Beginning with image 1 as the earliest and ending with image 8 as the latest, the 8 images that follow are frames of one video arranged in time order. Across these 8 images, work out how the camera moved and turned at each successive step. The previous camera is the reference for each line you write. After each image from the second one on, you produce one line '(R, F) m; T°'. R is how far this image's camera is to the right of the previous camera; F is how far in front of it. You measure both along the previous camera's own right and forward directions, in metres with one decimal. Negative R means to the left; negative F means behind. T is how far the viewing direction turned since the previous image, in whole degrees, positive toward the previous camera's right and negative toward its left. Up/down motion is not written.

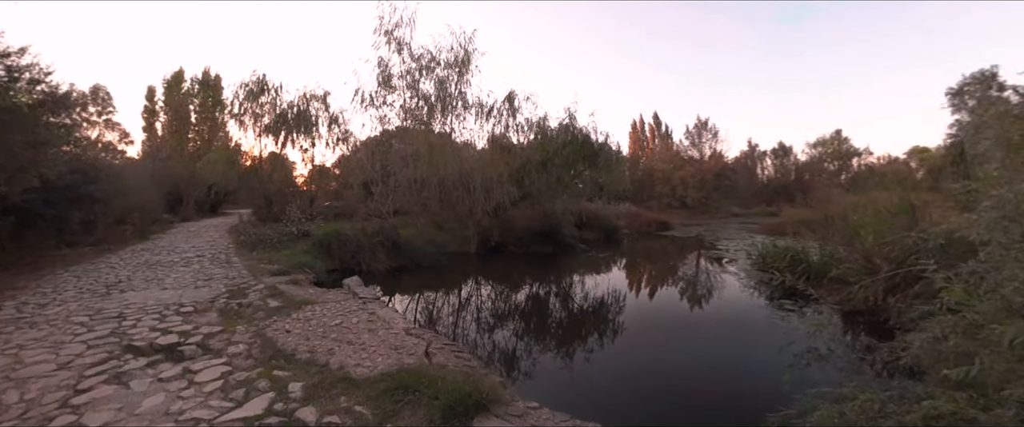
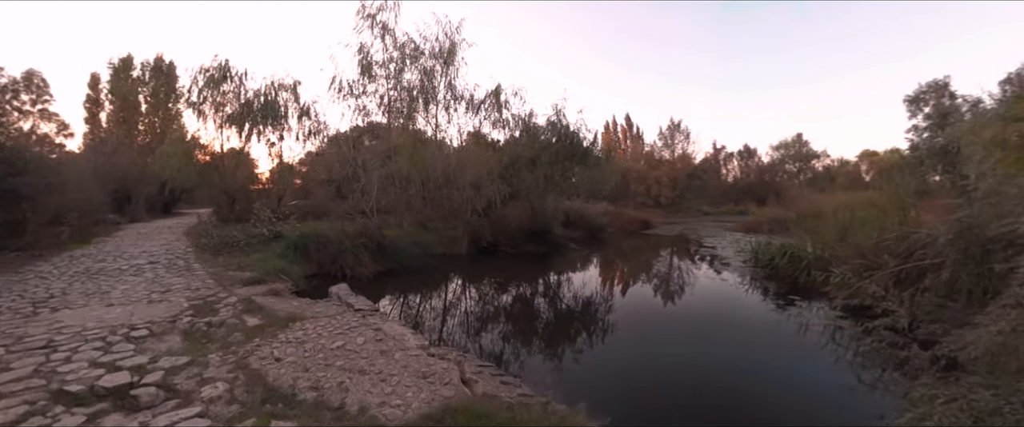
(-0.9, +1.3) m; +4°
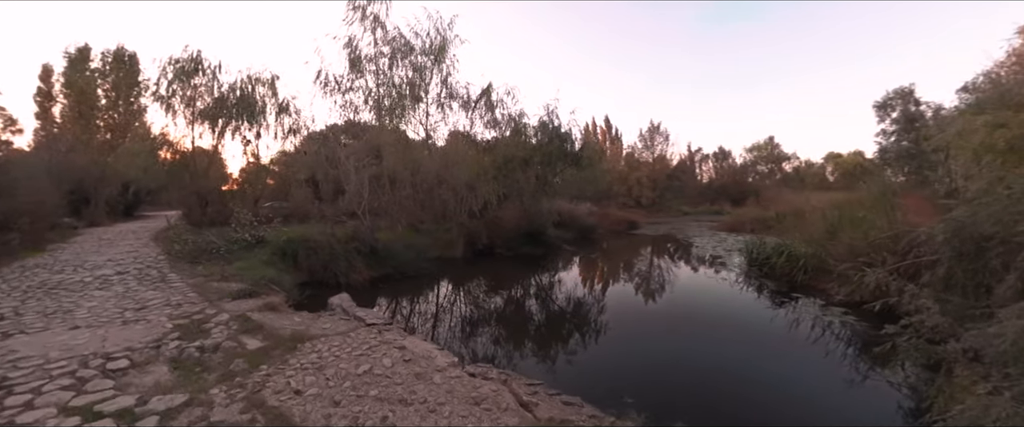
(-0.8, +0.8) m; +3°
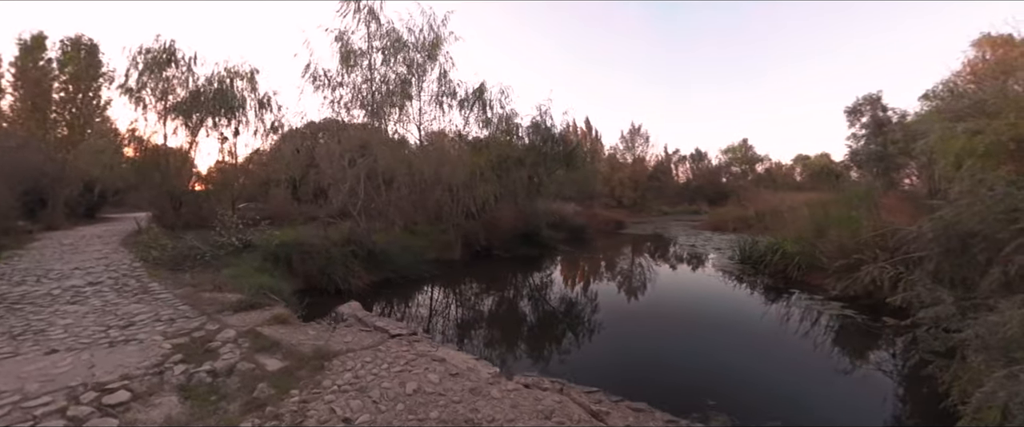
(-0.9, +0.7) m; +3°
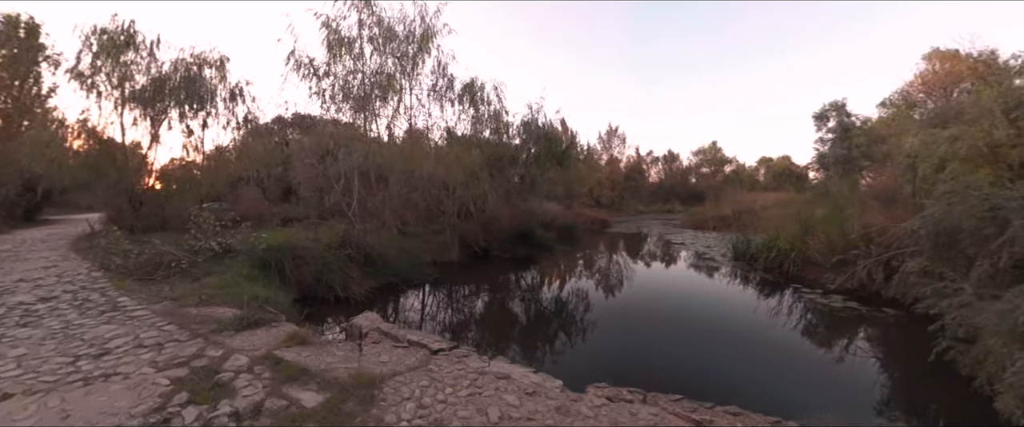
(-1.0, +1.0) m; +4°
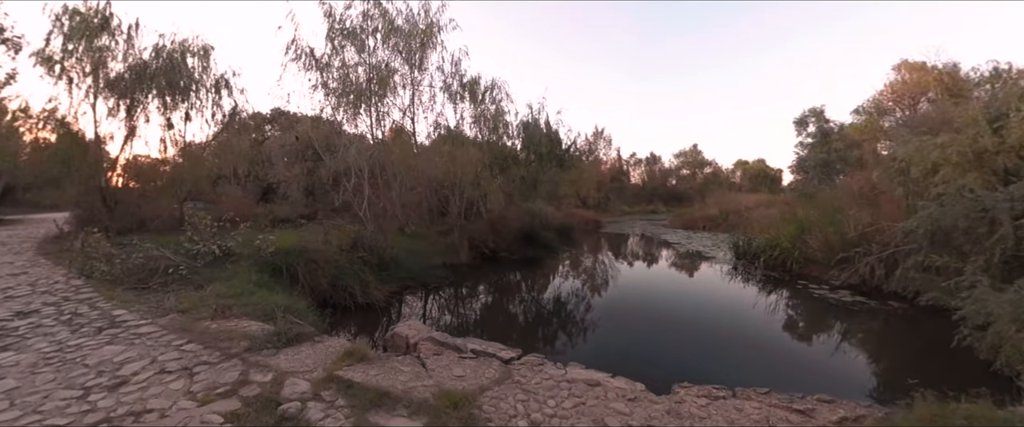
(-1.1, +0.8) m; +3°
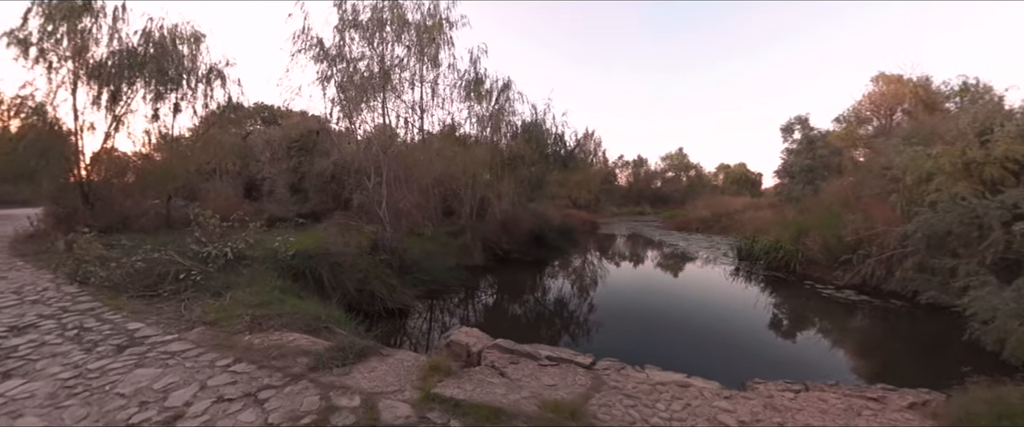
(-1.0, +0.6) m; +3°
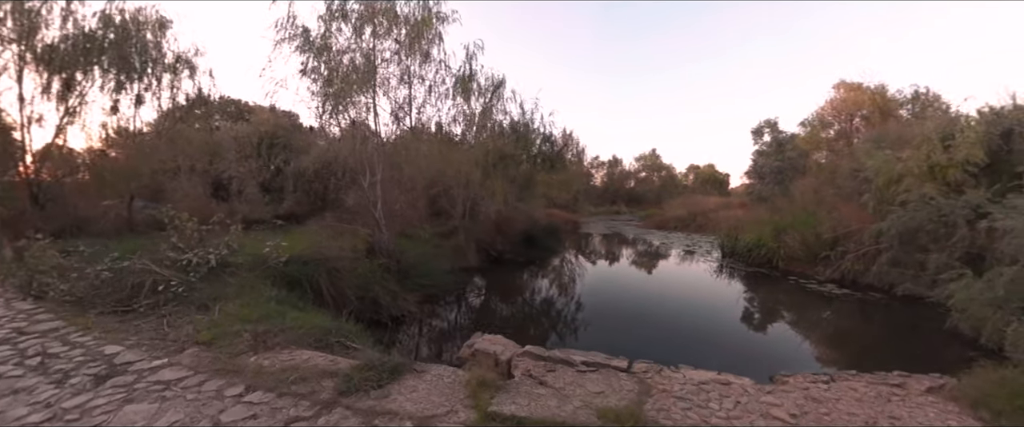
(-0.6, +0.6) m; +4°
